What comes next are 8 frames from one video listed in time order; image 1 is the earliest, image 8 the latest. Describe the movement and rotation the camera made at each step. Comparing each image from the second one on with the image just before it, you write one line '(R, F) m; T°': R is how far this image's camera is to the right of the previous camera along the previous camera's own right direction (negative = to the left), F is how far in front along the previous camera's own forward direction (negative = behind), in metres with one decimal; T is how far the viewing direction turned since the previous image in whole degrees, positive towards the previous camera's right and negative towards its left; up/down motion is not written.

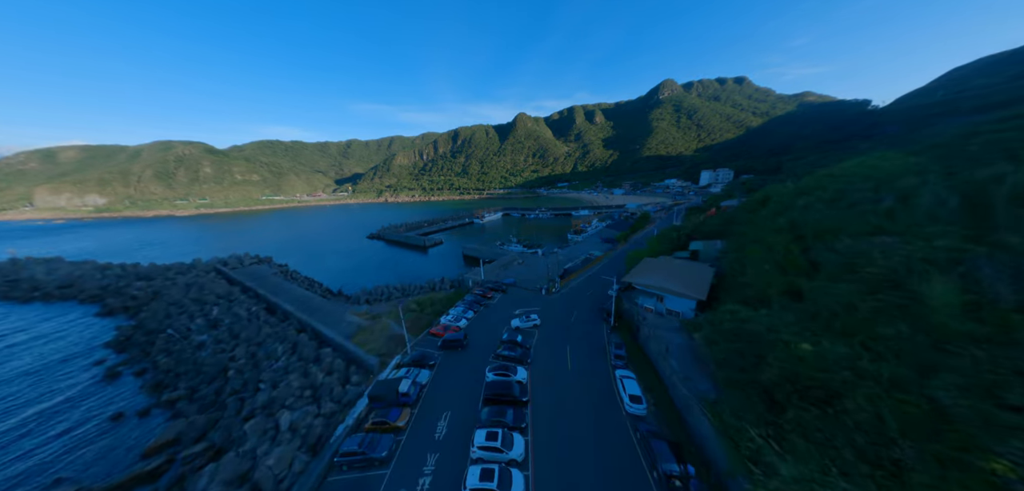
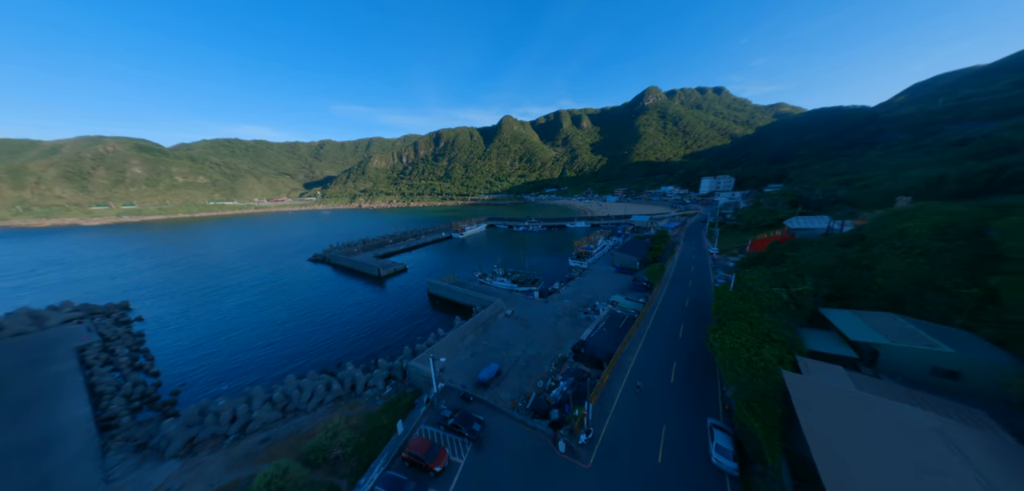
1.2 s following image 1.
(+0.3, +11.1) m; +3°
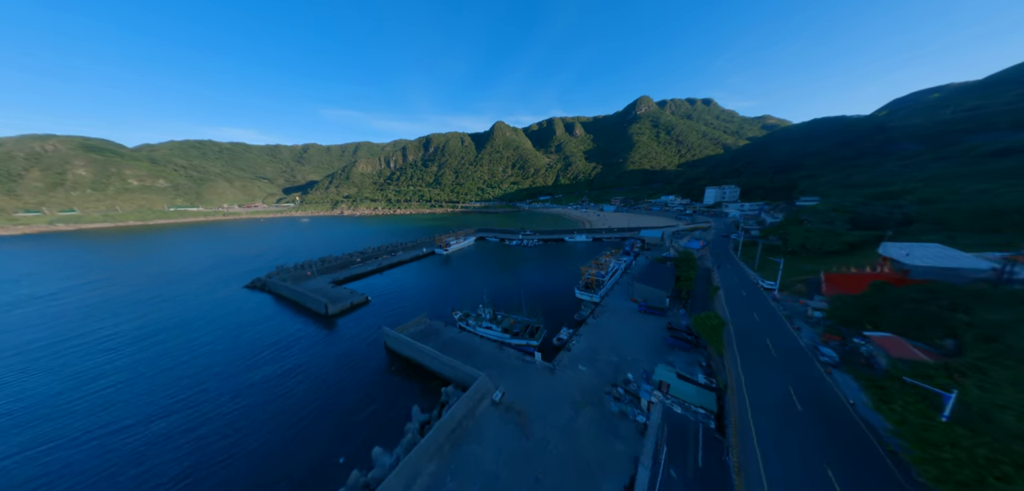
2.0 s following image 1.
(+0.1, +8.1) m; +2°
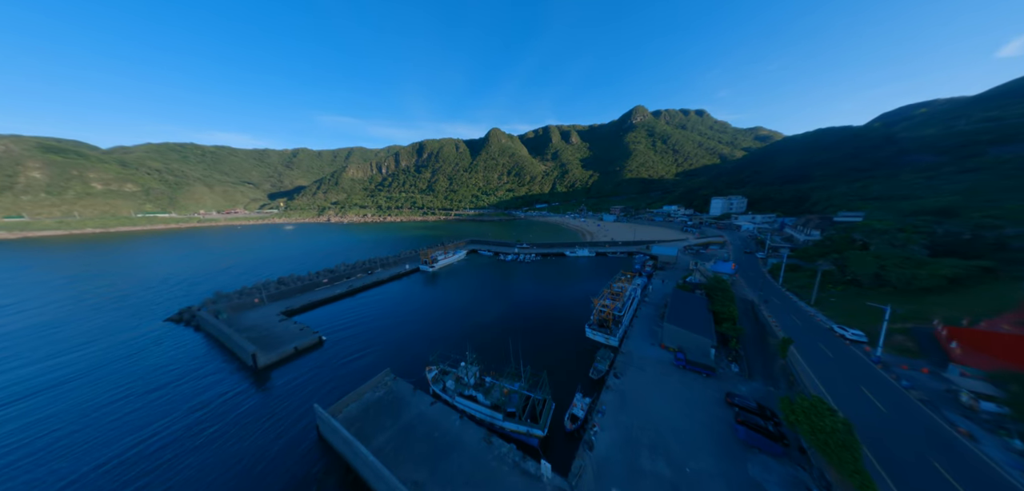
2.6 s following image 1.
(0.0, +6.4) m; +1°
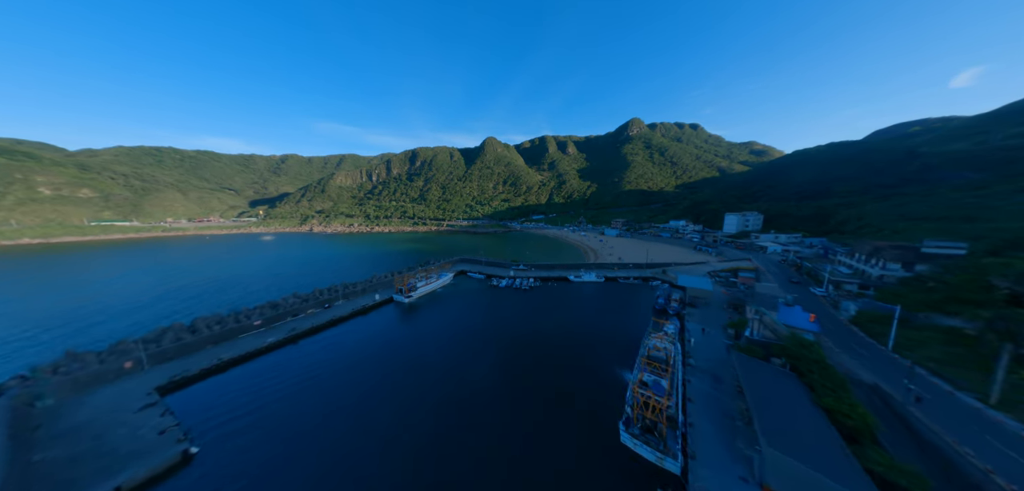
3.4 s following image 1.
(0.0, +8.9) m; +1°
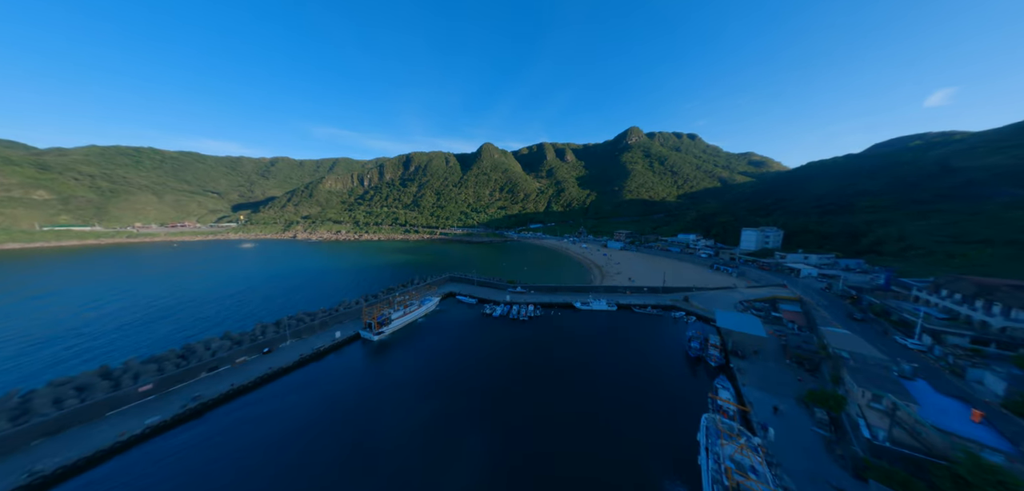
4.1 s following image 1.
(0.0, +8.1) m; +1°
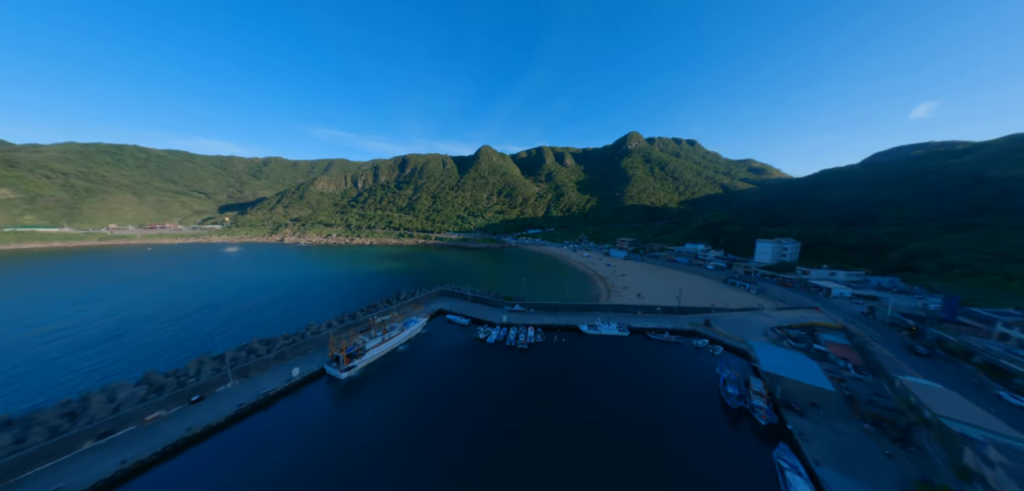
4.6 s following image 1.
(-0.1, +5.8) m; +1°
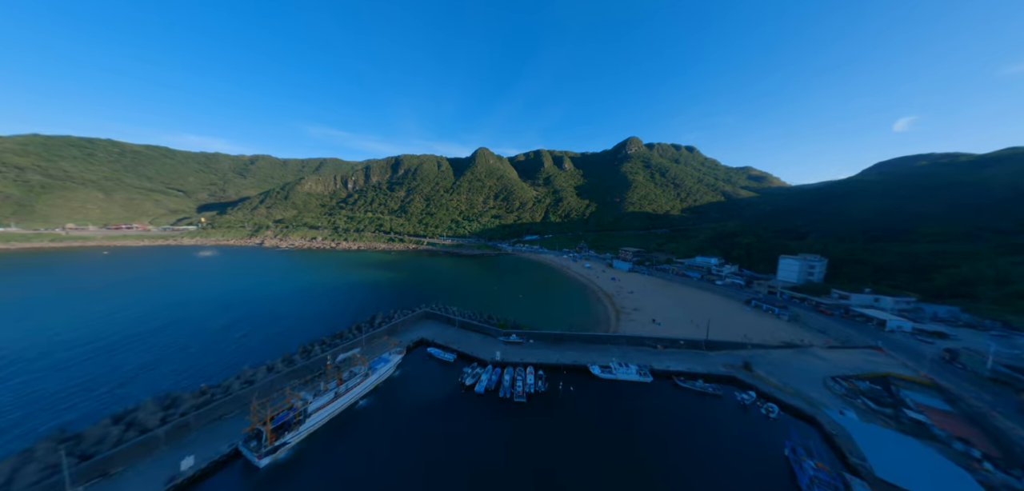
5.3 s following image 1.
(0.0, +8.1) m; +1°
